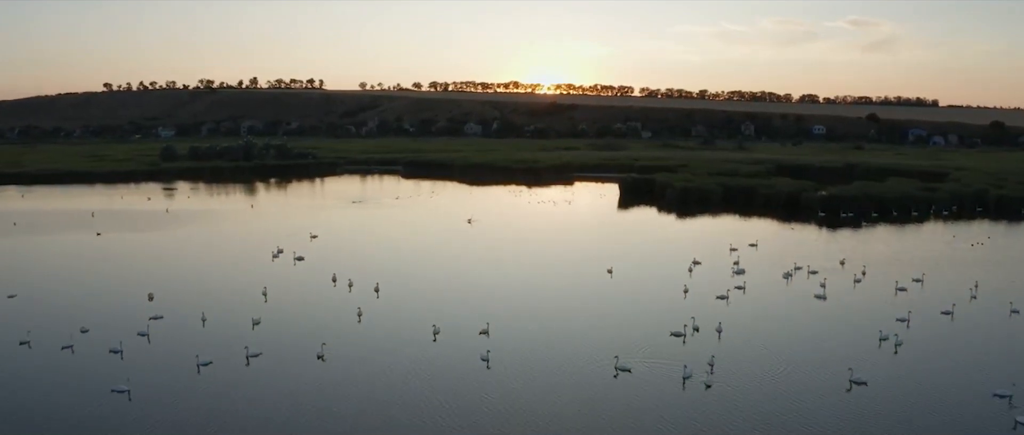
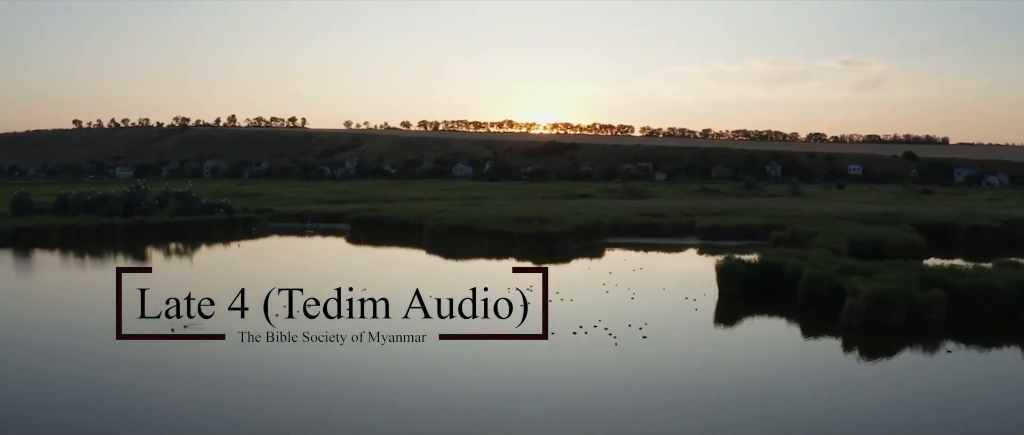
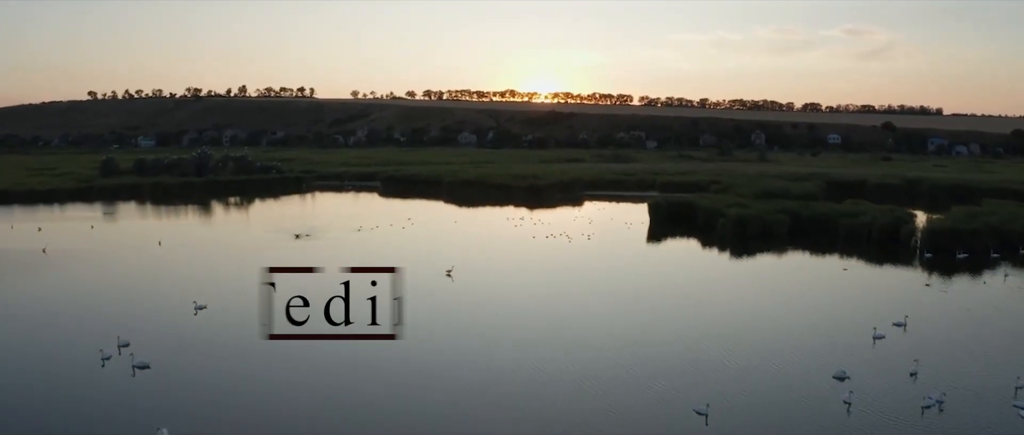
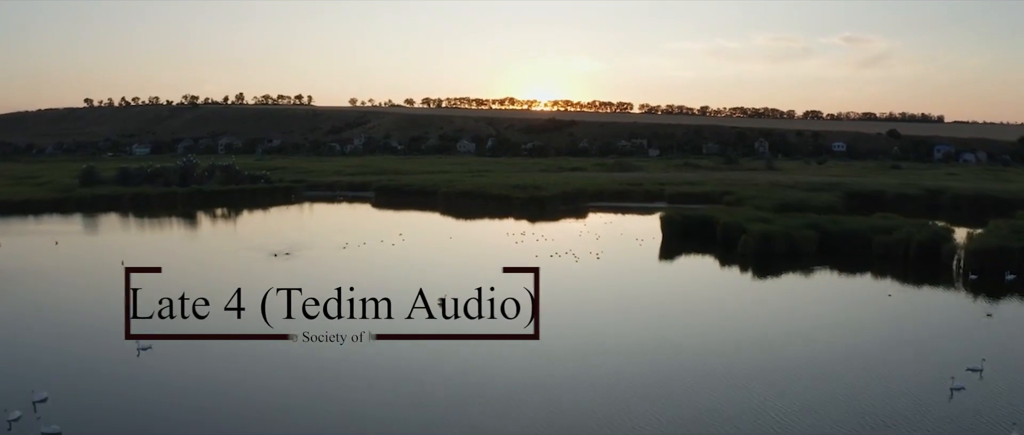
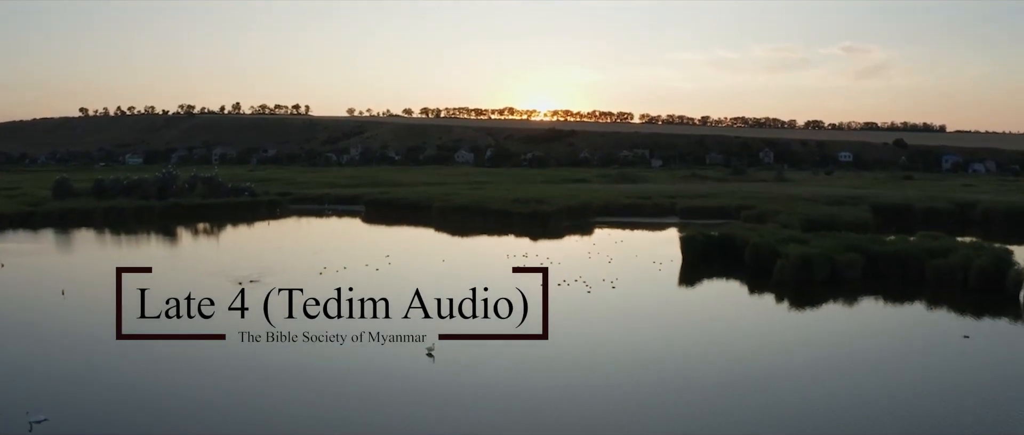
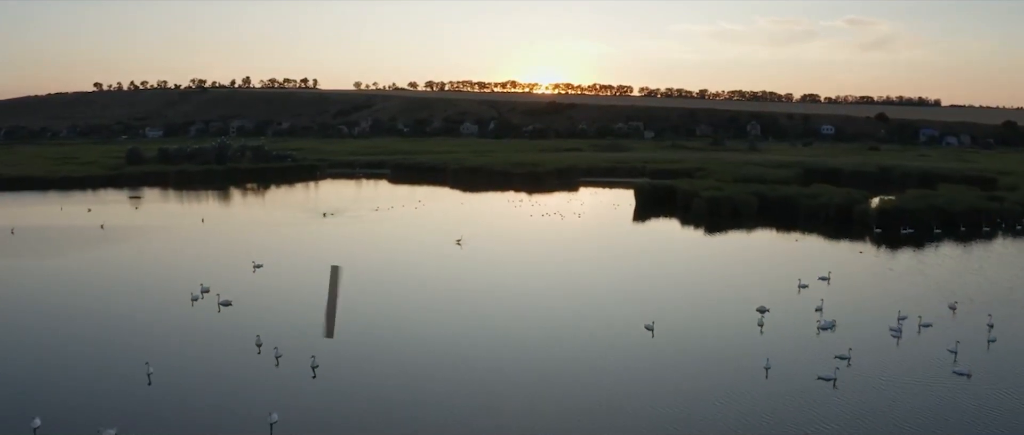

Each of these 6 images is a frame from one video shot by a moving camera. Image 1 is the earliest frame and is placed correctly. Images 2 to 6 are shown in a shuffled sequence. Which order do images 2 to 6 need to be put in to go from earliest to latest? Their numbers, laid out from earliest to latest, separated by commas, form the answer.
6, 3, 4, 5, 2
